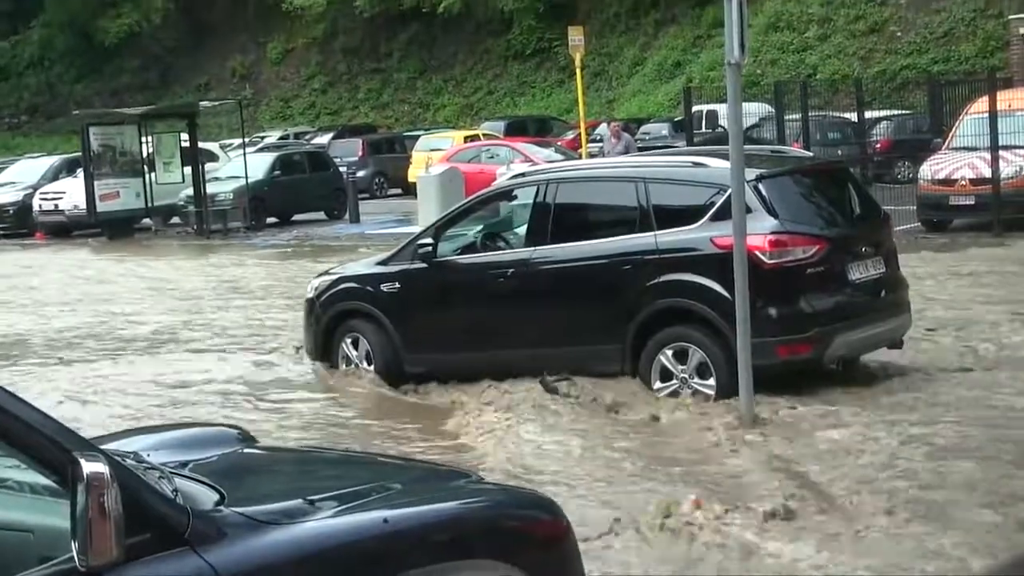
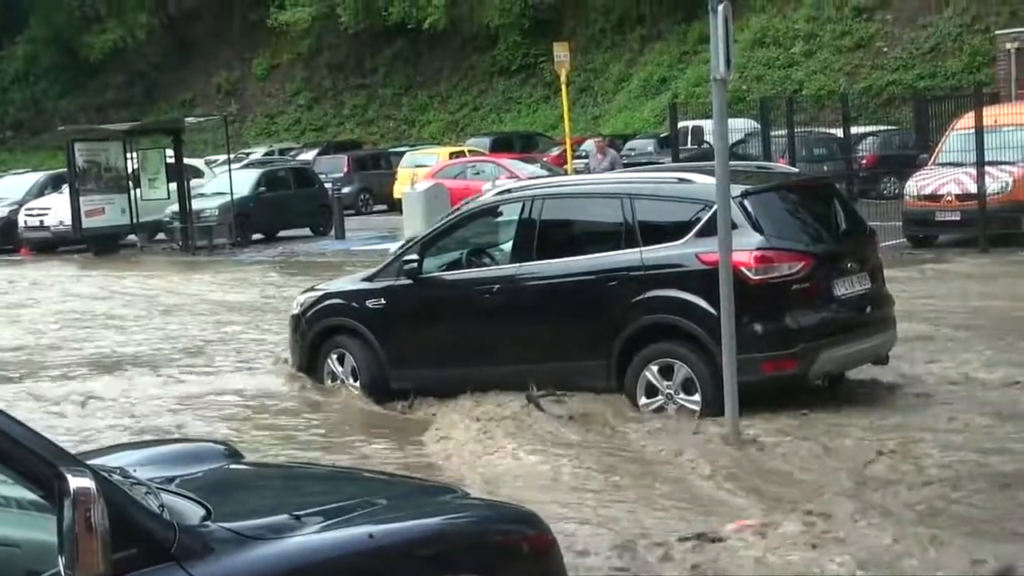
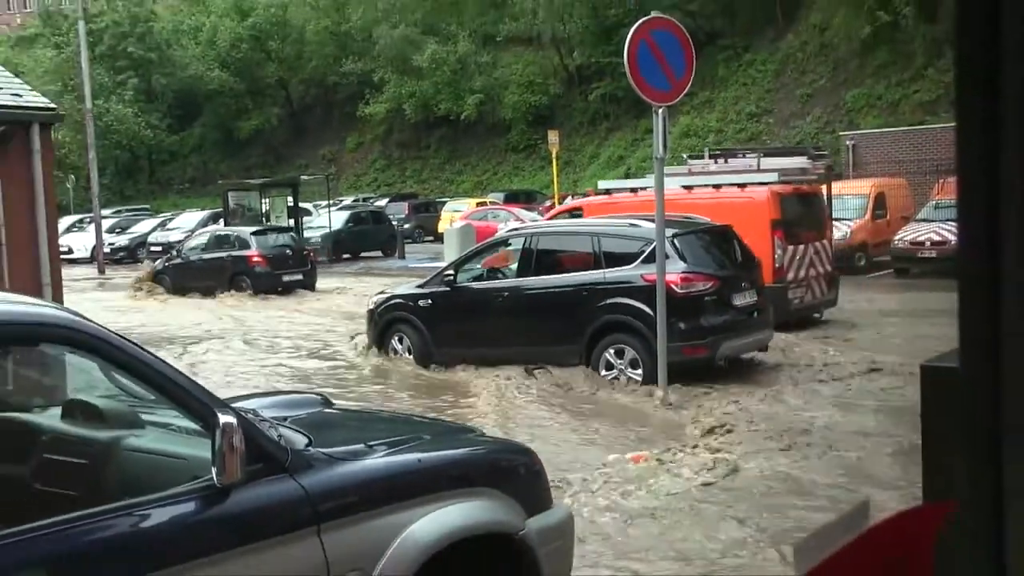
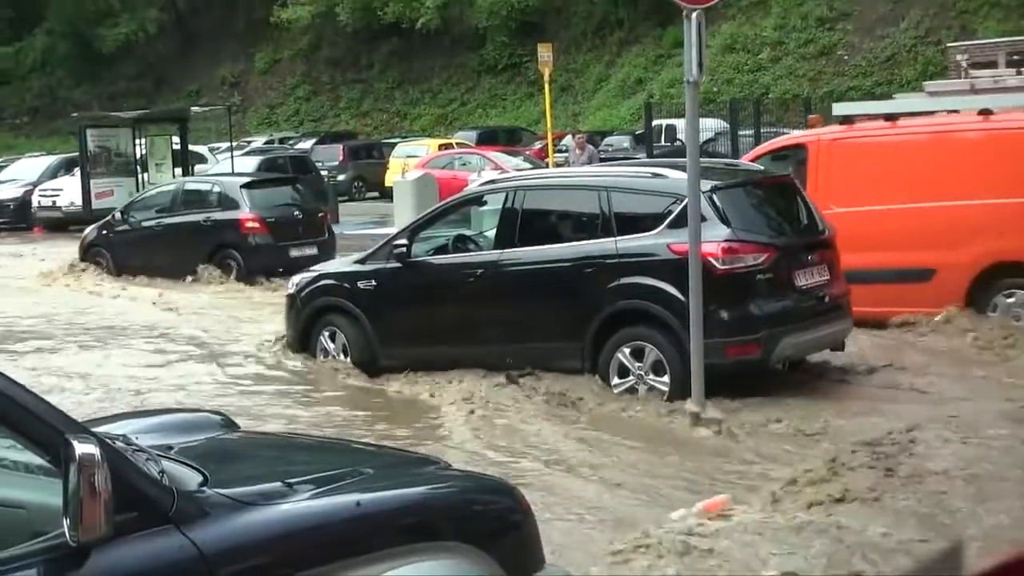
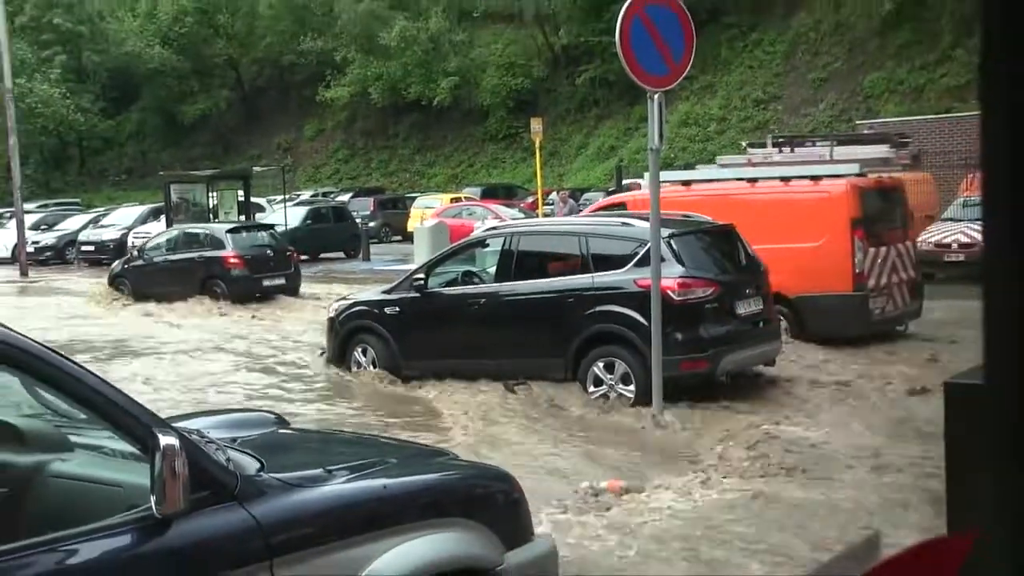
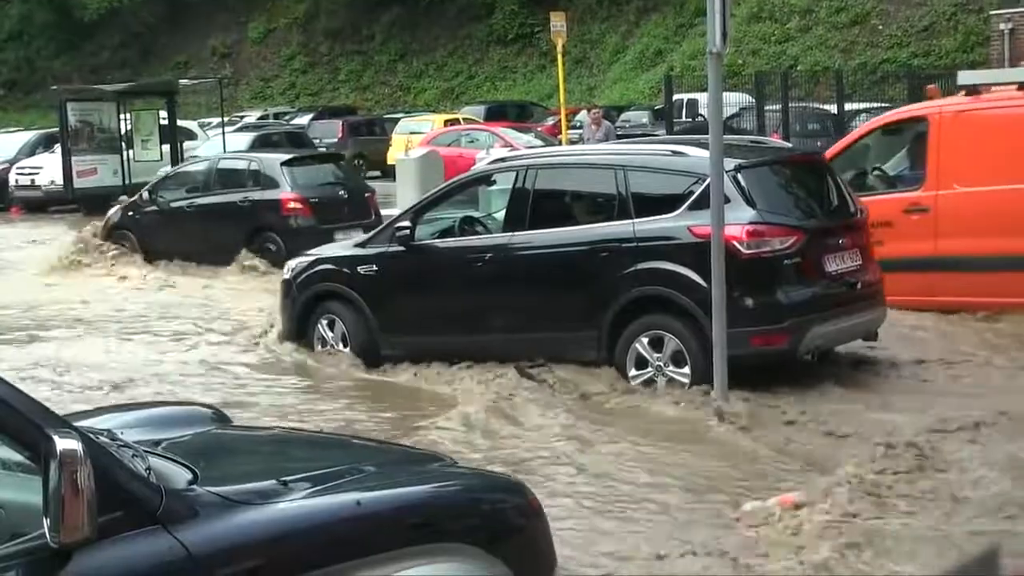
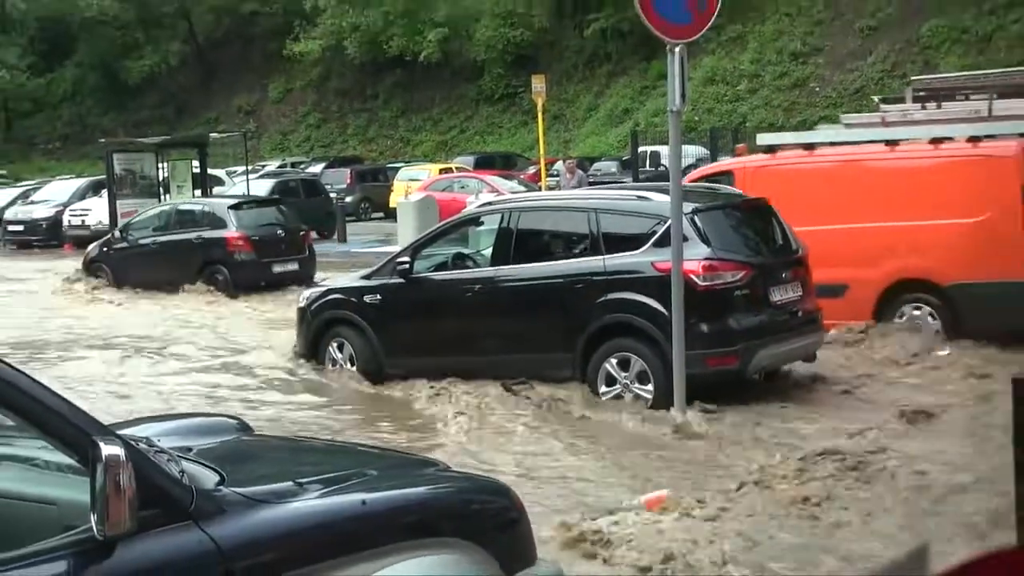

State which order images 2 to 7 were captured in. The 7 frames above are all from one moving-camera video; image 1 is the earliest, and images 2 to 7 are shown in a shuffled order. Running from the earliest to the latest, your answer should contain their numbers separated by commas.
2, 6, 4, 7, 5, 3
